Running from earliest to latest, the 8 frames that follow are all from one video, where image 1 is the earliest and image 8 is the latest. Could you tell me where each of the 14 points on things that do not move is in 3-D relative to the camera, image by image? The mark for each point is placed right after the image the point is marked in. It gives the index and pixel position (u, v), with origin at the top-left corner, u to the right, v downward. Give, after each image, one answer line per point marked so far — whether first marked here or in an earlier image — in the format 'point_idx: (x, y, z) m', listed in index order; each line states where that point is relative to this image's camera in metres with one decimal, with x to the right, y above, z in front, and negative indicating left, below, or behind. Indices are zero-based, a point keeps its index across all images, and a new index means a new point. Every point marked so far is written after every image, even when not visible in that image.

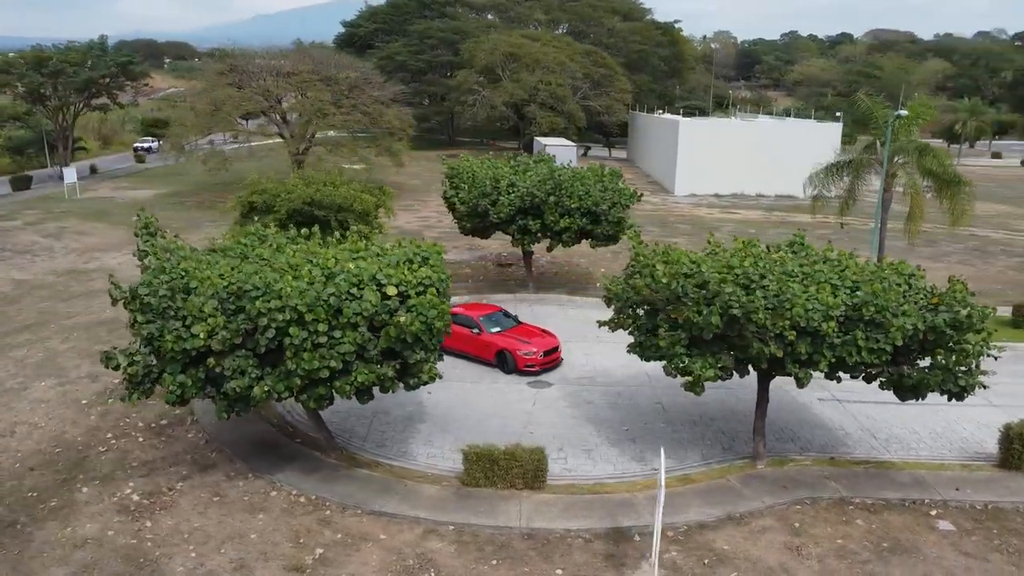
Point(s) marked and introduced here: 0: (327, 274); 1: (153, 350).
0: (-2.1, +0.1, +9.6) m
1: (-4.1, -0.7, +9.2) m
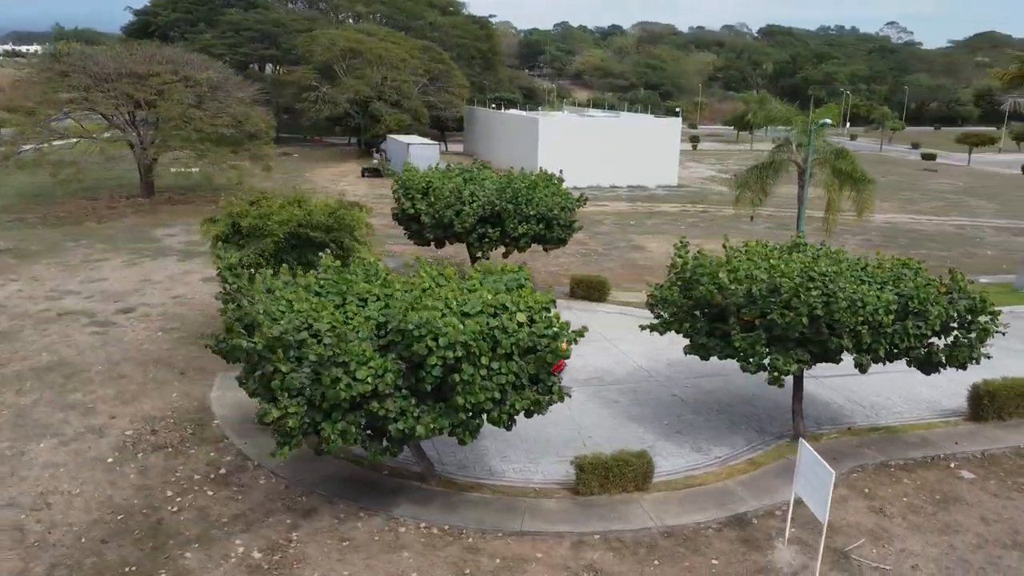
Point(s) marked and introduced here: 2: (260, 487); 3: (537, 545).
0: (-0.5, -0.3, +9.7) m
1: (-2.2, -1.2, +8.9) m
2: (-3.4, -2.7, +11.2) m
3: (+0.3, -3.2, +10.0) m
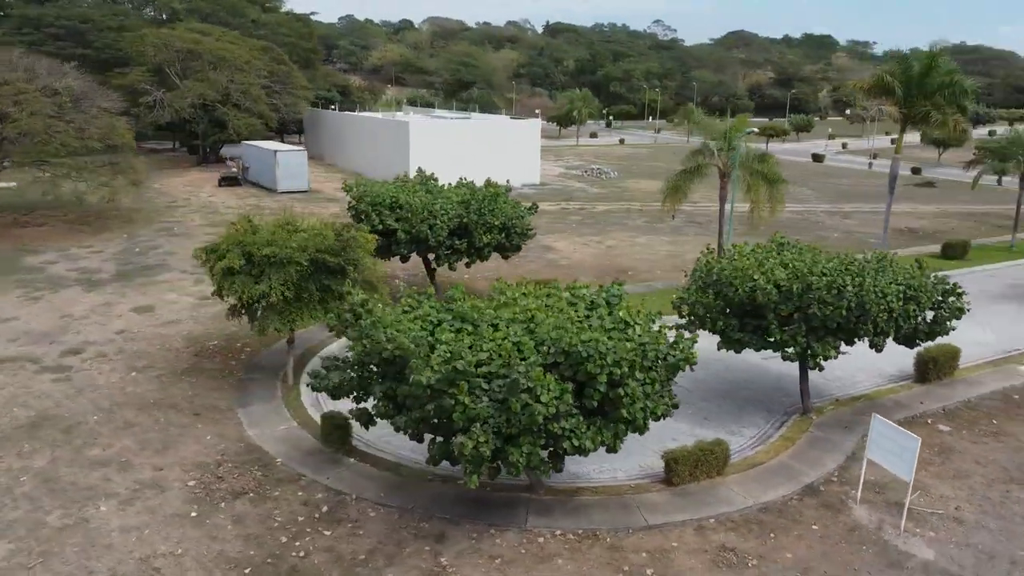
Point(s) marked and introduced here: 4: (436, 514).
0: (+1.2, -0.5, +10.5) m
1: (-0.2, -1.6, +9.2) m
2: (-1.9, -3.2, +11.2) m
3: (+2.1, -3.3, +10.9) m
4: (-1.0, -3.2, +11.3) m
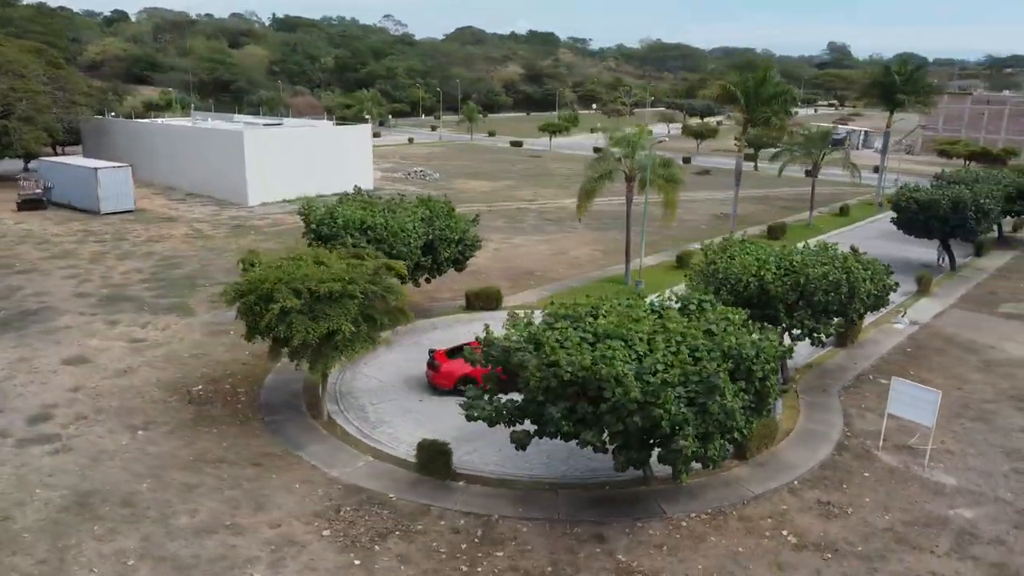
0: (+3.2, -0.6, +12.0) m
1: (+2.4, -1.8, +10.4) m
2: (+0.3, -3.6, +11.8) m
3: (+4.2, -3.4, +12.8) m
4: (+1.1, -3.5, +12.2) m
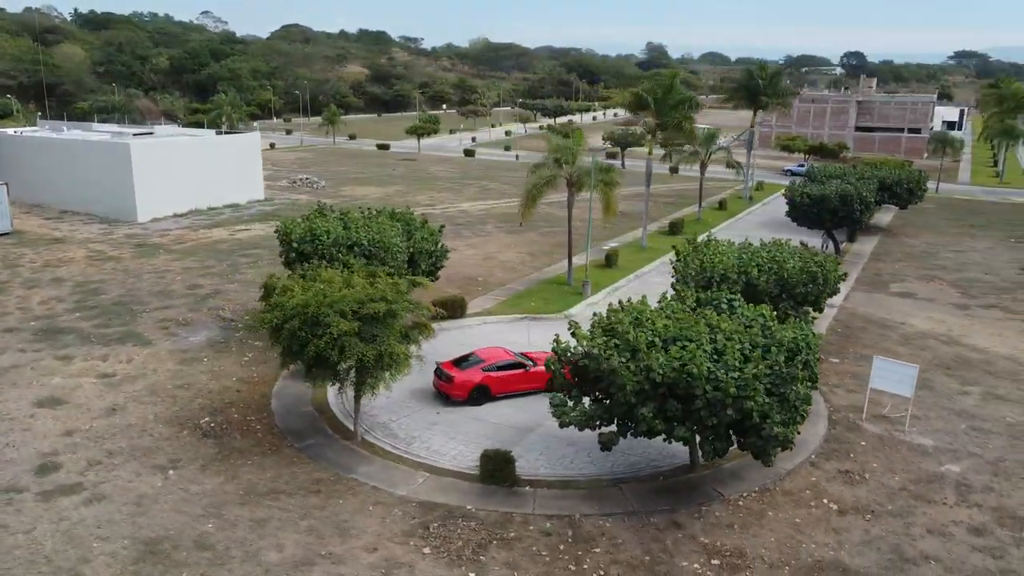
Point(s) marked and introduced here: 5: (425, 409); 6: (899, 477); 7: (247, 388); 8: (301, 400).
0: (+4.2, -0.6, +13.4) m
1: (+3.8, -1.9, +11.6) m
2: (+1.6, -3.7, +12.6) m
3: (+5.2, -3.3, +14.4) m
4: (+2.3, -3.6, +13.1) m
5: (-1.8, -2.5, +16.9) m
6: (+6.9, -3.4, +14.6) m
7: (-5.8, -2.2, +17.8) m
8: (-4.5, -2.4, +17.1) m
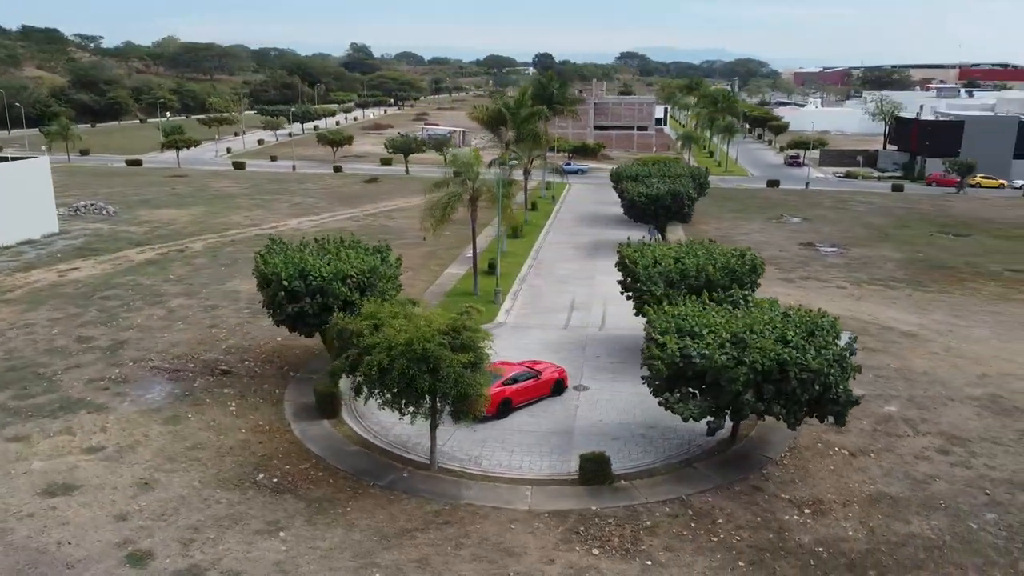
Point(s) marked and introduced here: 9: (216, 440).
0: (+5.6, -0.5, +16.3) m
1: (+5.9, -1.7, +14.5) m
2: (+3.7, -3.8, +14.7) m
3: (+6.4, -3.1, +17.6) m
4: (+4.2, -3.6, +15.4) m
5: (-1.1, -3.1, +17.5) m
6: (+8.0, -3.0, +18.4) m
7: (-5.1, -3.1, +16.9) m
8: (-3.7, -3.2, +16.8) m
9: (-6.1, -3.1, +16.7) m
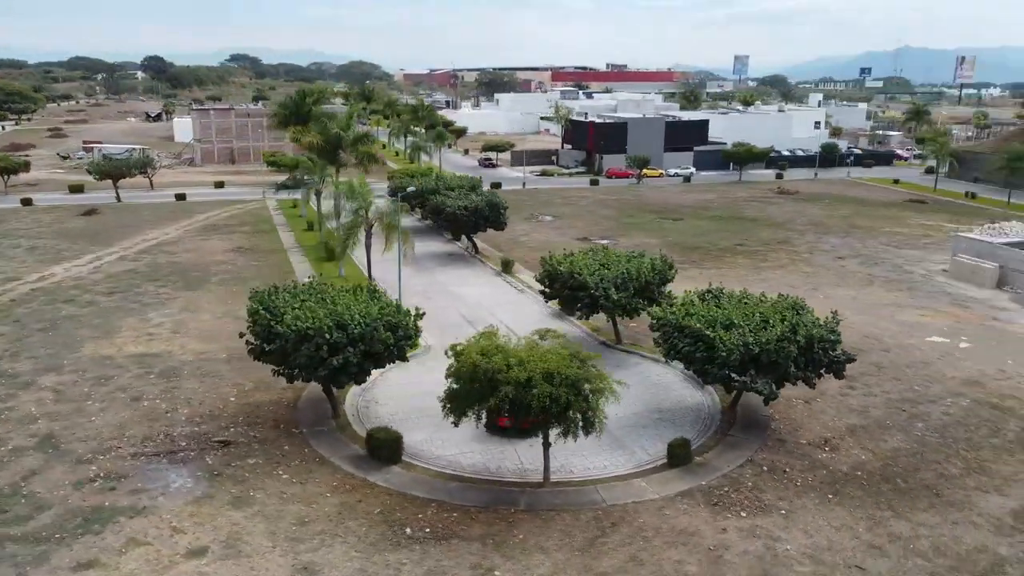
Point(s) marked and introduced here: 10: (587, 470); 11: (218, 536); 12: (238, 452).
0: (+6.4, -0.3, +20.4) m
1: (+7.6, -1.4, +19.1) m
2: (+5.8, -3.8, +18.3) m
3: (+6.8, -2.8, +22.1) m
4: (+5.9, -3.5, +19.1) m
5: (+0.2, -3.7, +18.7) m
6: (+7.9, -2.5, +23.4) m
7: (-3.1, -4.2, +16.4) m
8: (-1.8, -4.0, +16.9) m
9: (-3.8, -4.3, +15.7) m
10: (+1.6, -4.0, +17.6) m
11: (-5.4, -4.5, +14.7) m
12: (-6.1, -3.7, +18.1) m
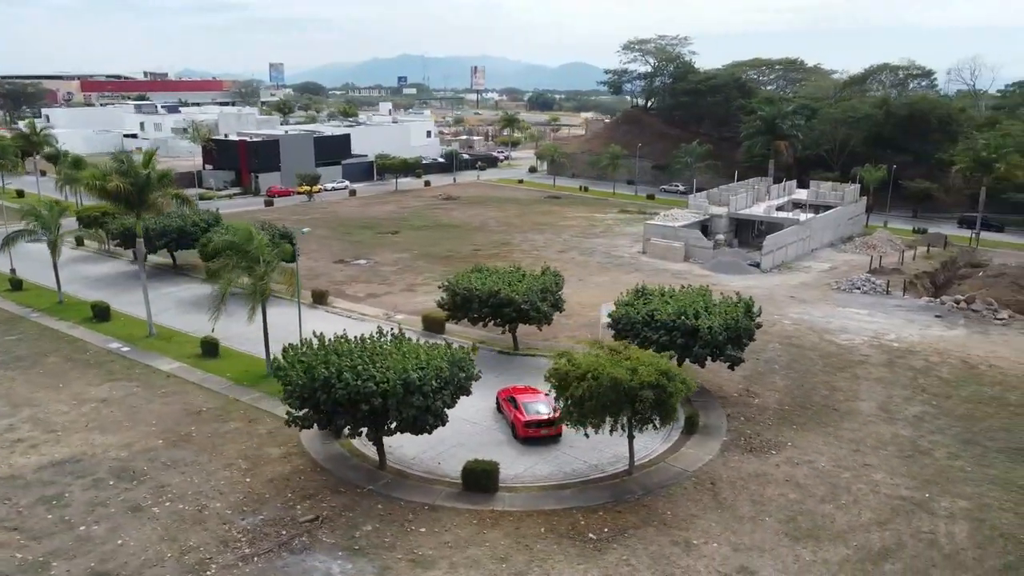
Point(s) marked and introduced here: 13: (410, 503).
0: (+5.3, -0.1, +25.6) m
1: (+7.2, -1.0, +25.1) m
2: (+6.4, -3.5, +23.6) m
3: (+5.1, -2.6, +27.3) m
4: (+6.0, -3.3, +24.3) m
5: (+1.4, -4.2, +21.0) m
6: (+5.3, -2.3, +29.0) m
7: (-0.1, -5.0, +17.3) m
8: (+0.7, -4.8, +18.5) m
9: (-0.4, -5.2, +16.4) m
10: (+3.2, -4.2, +20.8) m
11: (-1.1, -5.6, +14.7) m
12: (-3.6, -5.0, +17.2) m
13: (-2.3, -4.8, +18.2) m
